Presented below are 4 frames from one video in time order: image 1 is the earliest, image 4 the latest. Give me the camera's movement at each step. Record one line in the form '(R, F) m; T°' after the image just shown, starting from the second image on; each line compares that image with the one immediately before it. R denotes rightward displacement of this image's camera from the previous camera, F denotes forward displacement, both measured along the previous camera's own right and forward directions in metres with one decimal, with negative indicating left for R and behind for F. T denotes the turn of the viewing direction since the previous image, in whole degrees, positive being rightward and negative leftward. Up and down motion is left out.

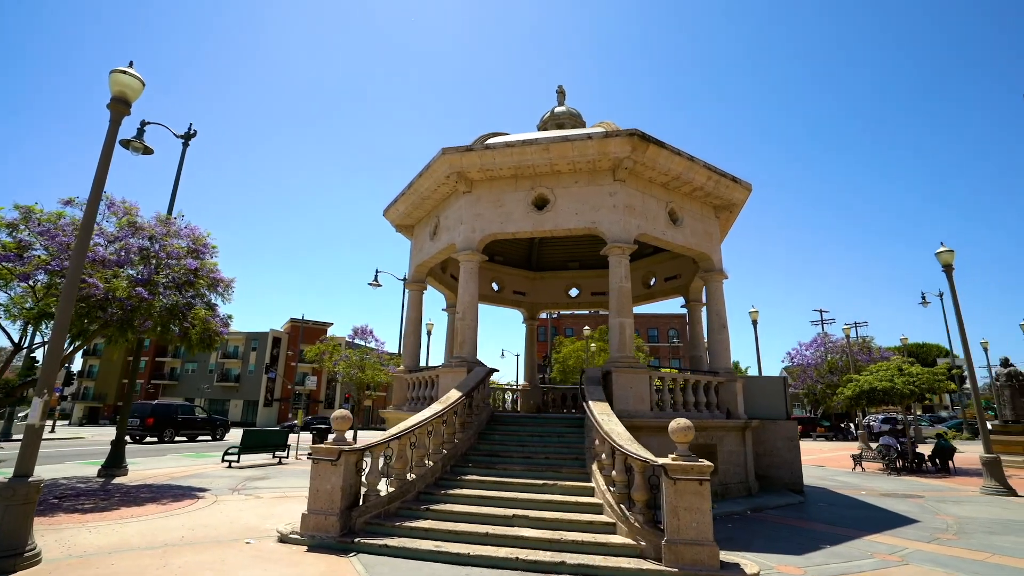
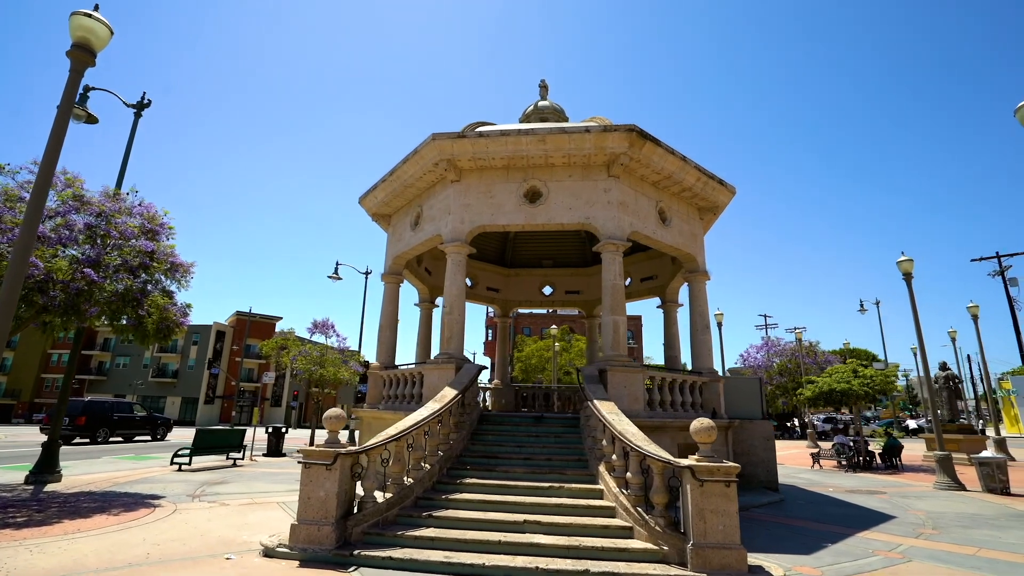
(-0.9, +0.4) m; +6°
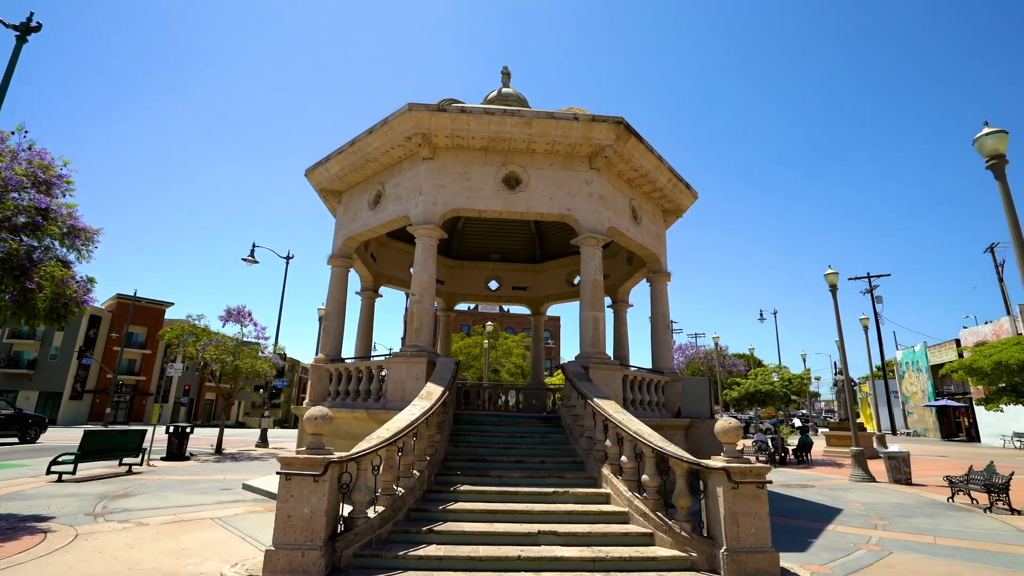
(-1.4, +0.8) m; +11°
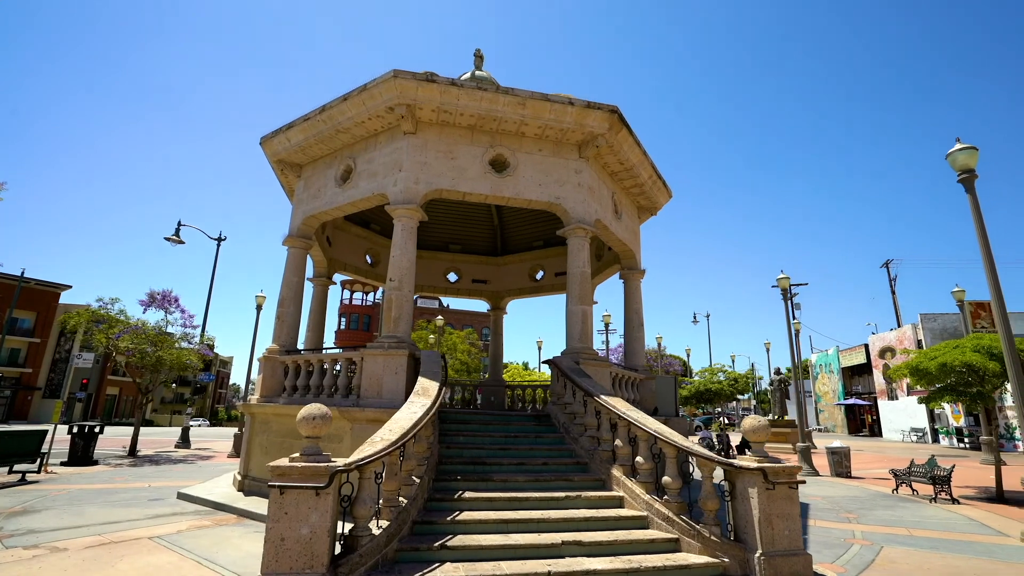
(-1.0, +0.7) m; +8°
